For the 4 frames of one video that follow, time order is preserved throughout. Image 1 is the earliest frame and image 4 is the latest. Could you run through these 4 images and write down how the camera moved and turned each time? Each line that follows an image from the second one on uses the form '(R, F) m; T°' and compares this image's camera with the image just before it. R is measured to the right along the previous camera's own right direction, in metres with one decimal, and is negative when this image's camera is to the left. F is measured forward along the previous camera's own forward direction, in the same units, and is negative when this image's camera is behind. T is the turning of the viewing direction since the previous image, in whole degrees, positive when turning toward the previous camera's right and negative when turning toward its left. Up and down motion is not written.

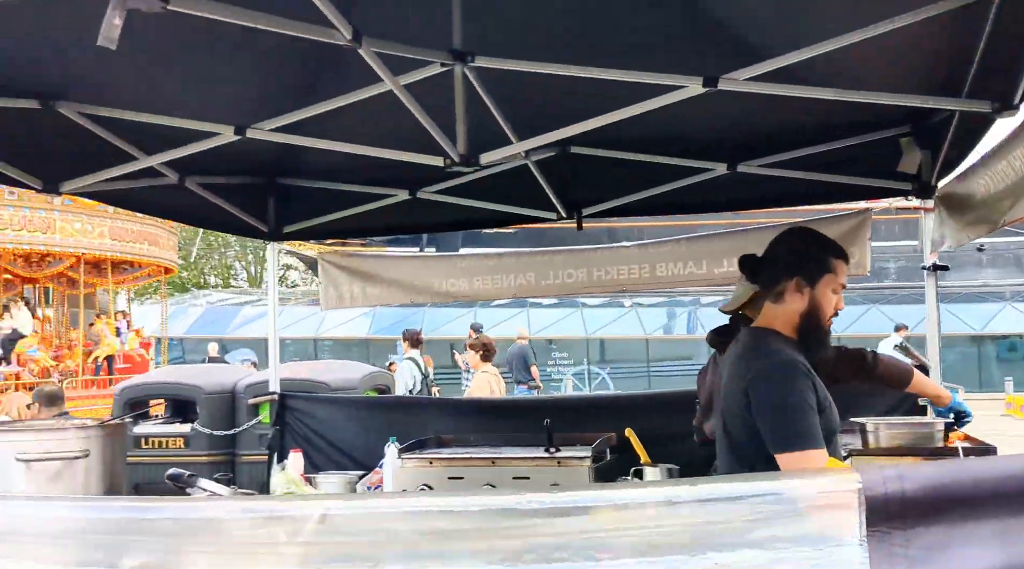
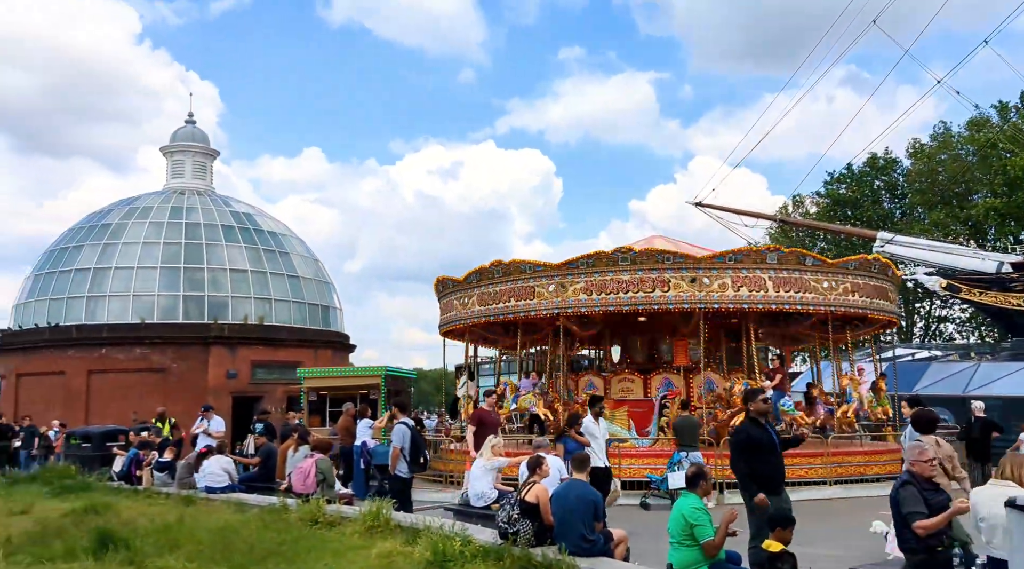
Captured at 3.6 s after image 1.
(-2.3, -0.3) m; -39°
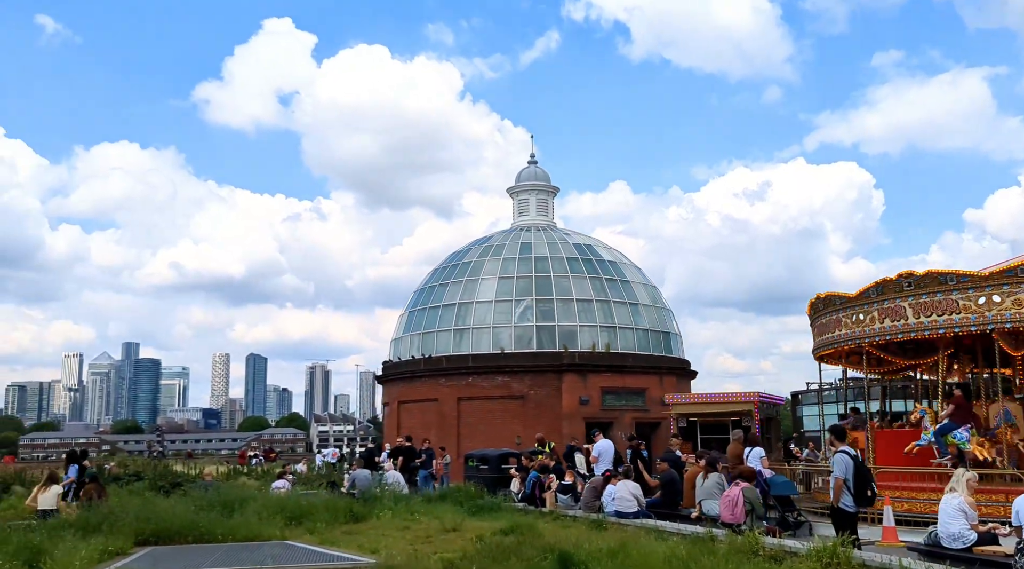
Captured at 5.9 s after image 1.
(-1.4, +0.3) m; -20°
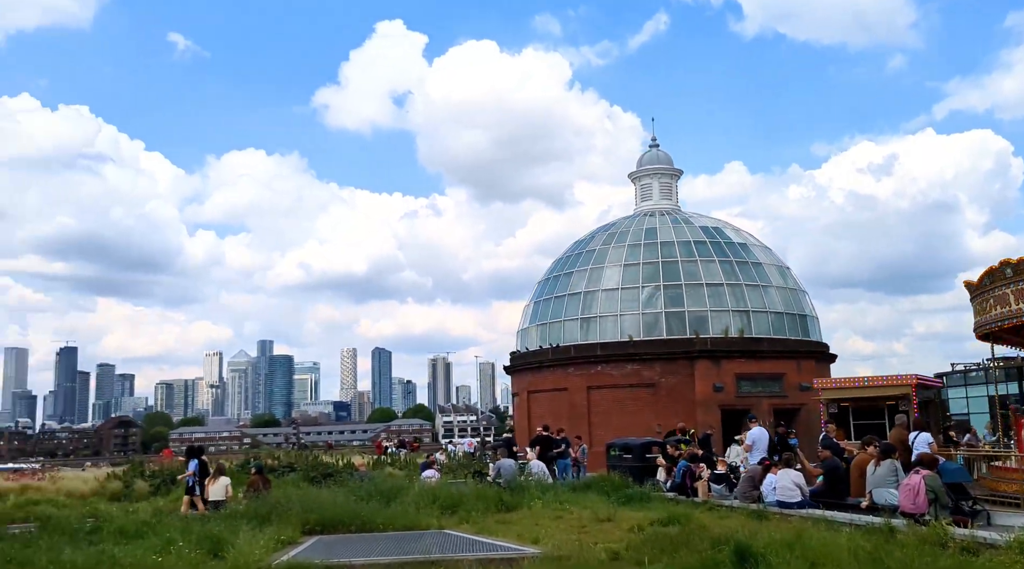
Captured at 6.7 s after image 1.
(-0.4, +0.2) m; -8°
